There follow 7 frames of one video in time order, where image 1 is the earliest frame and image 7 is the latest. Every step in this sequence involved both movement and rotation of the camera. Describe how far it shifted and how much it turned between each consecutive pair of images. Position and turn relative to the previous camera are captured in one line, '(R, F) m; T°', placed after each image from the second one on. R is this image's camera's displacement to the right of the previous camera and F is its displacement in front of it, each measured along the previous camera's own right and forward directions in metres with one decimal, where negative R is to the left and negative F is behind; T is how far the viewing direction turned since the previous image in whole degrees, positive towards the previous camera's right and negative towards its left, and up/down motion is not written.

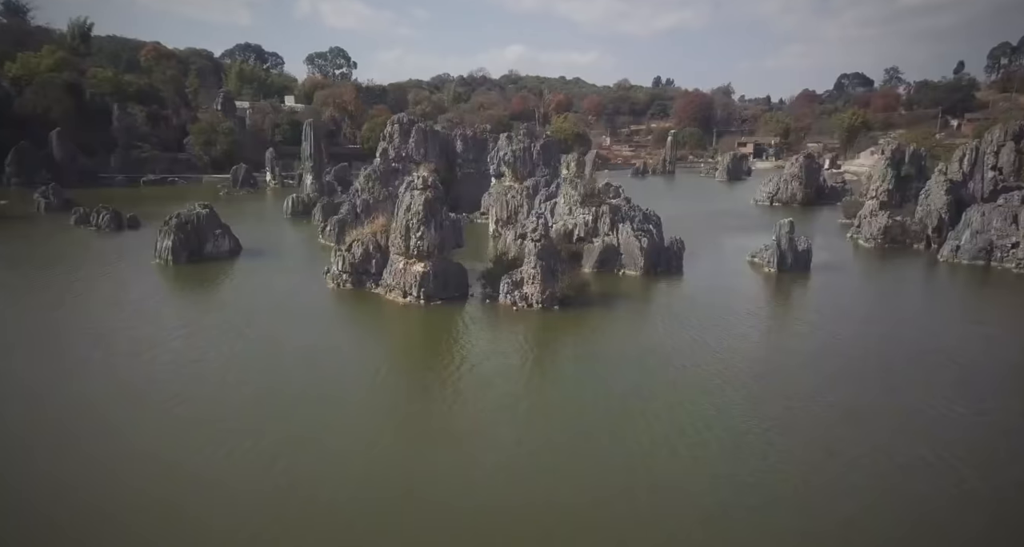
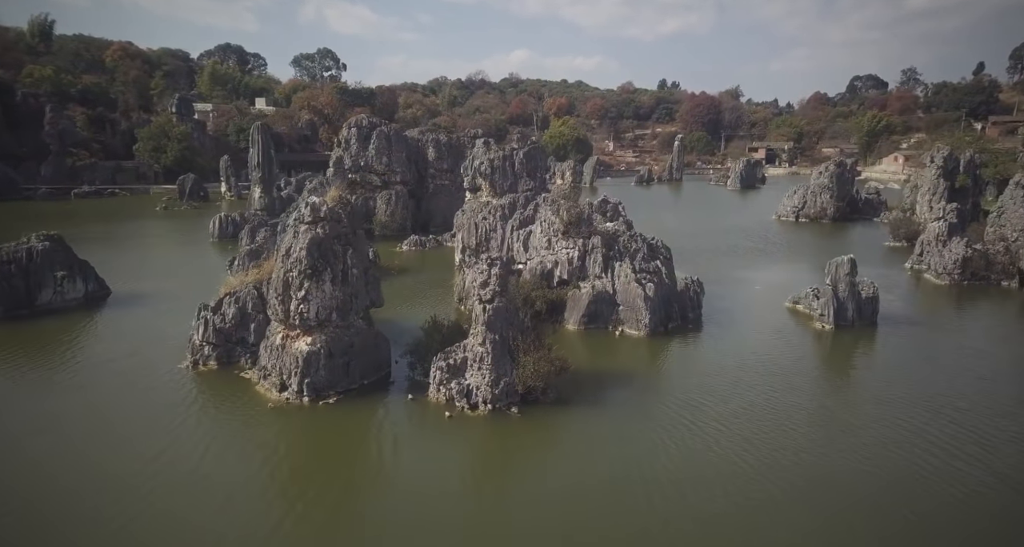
(+1.5, +8.9) m; 0°
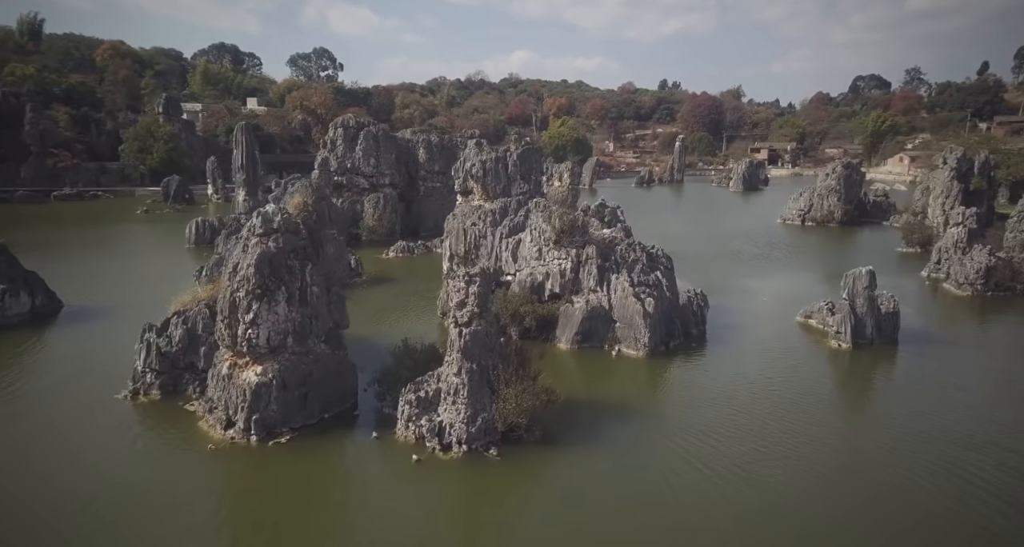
(+0.4, +2.1) m; 0°
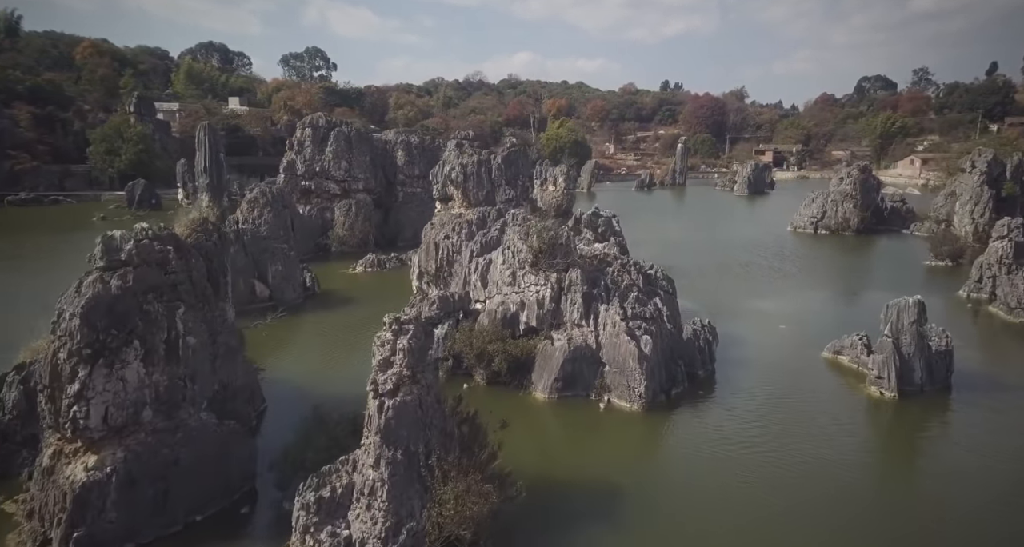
(+0.8, +4.2) m; 0°
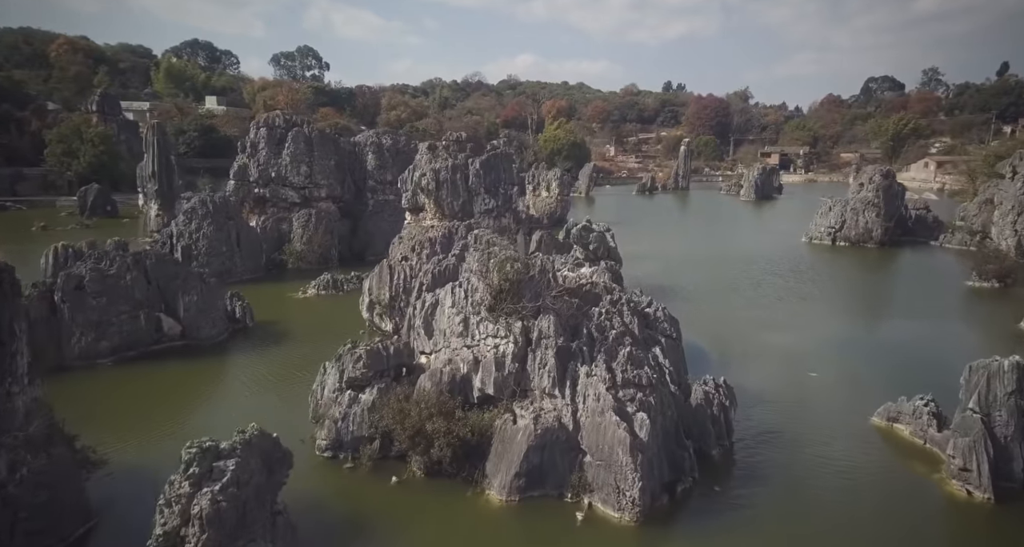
(+0.9, +4.9) m; 0°
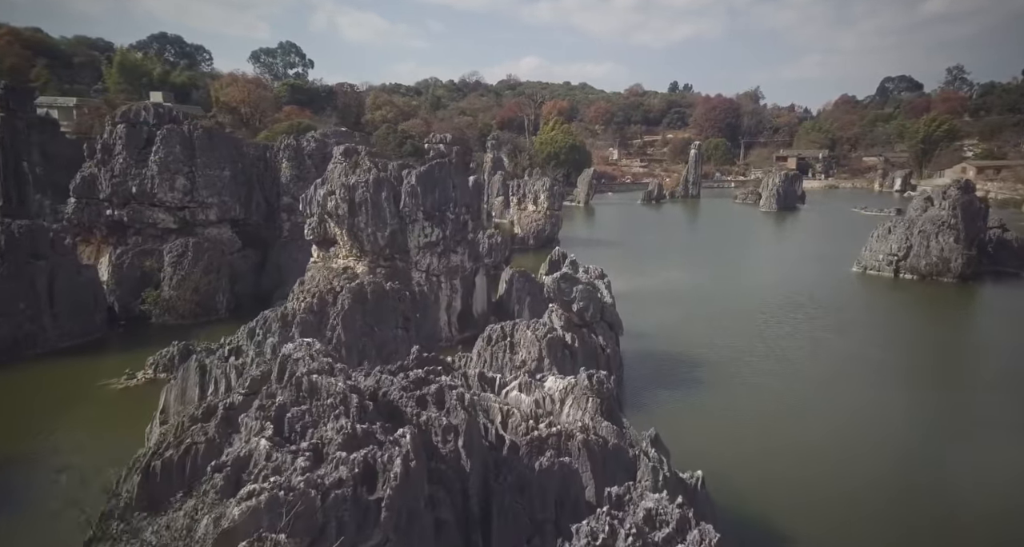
(+1.5, +10.4) m; 0°
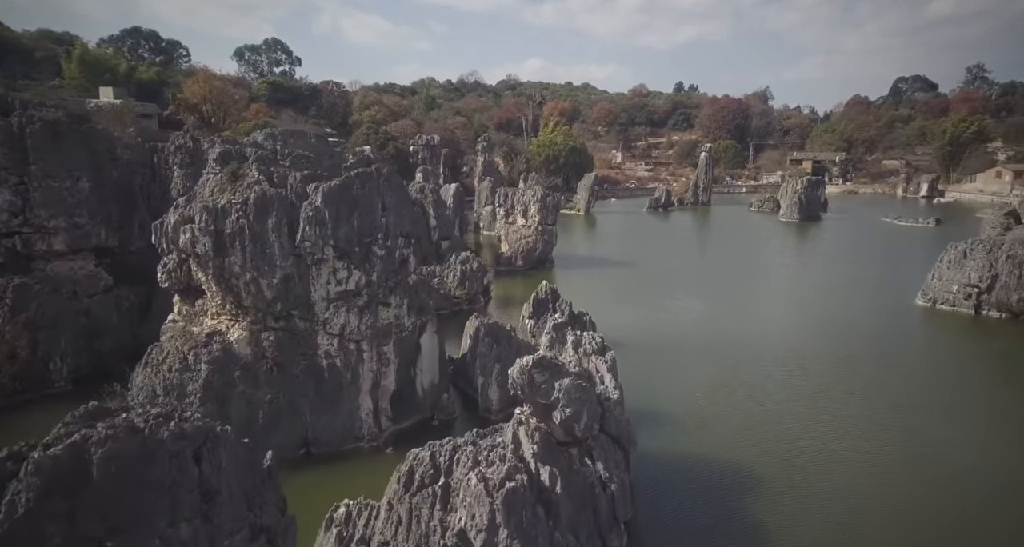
(+0.9, +7.8) m; 0°
